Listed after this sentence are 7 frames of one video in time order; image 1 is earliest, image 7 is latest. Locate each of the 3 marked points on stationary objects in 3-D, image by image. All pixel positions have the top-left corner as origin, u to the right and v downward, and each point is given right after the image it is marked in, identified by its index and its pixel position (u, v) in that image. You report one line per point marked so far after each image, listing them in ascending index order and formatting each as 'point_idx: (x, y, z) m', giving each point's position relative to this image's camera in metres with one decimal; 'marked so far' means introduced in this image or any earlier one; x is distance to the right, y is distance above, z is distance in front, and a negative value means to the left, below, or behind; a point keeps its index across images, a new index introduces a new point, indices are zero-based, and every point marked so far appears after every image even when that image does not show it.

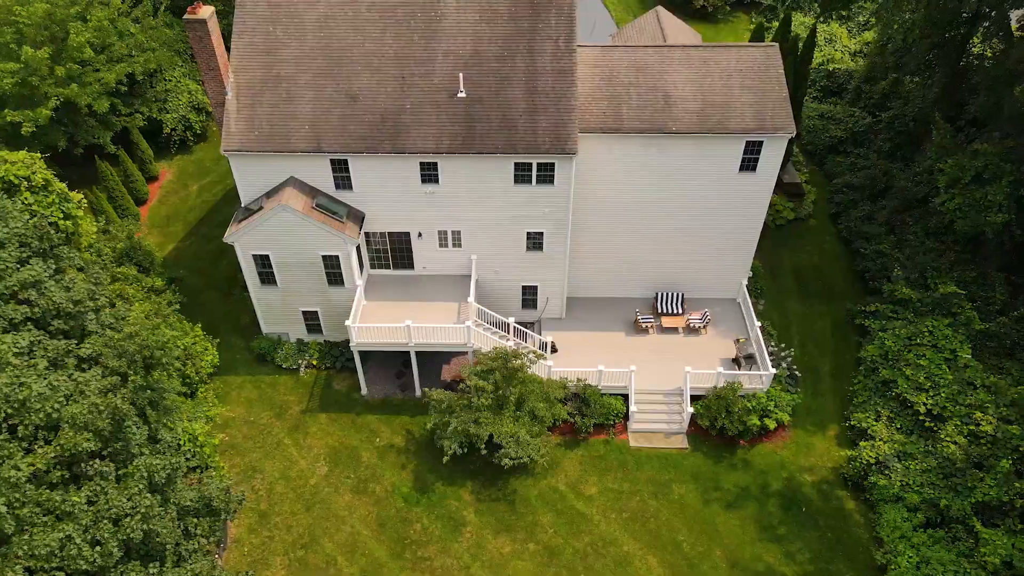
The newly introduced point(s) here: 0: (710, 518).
0: (+6.6, -7.5, +19.4) m
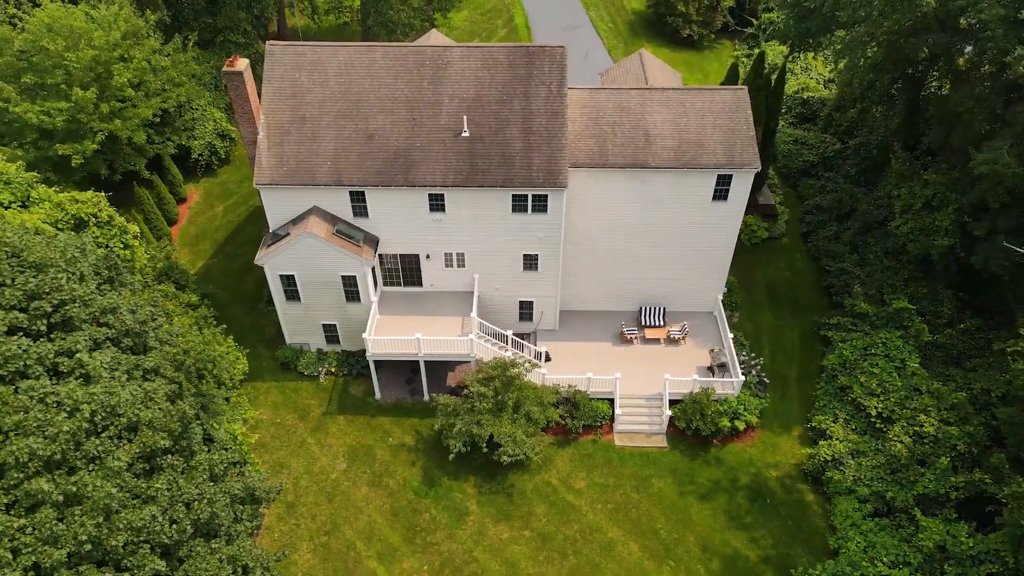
0: (+6.5, -8.2, +22.0) m
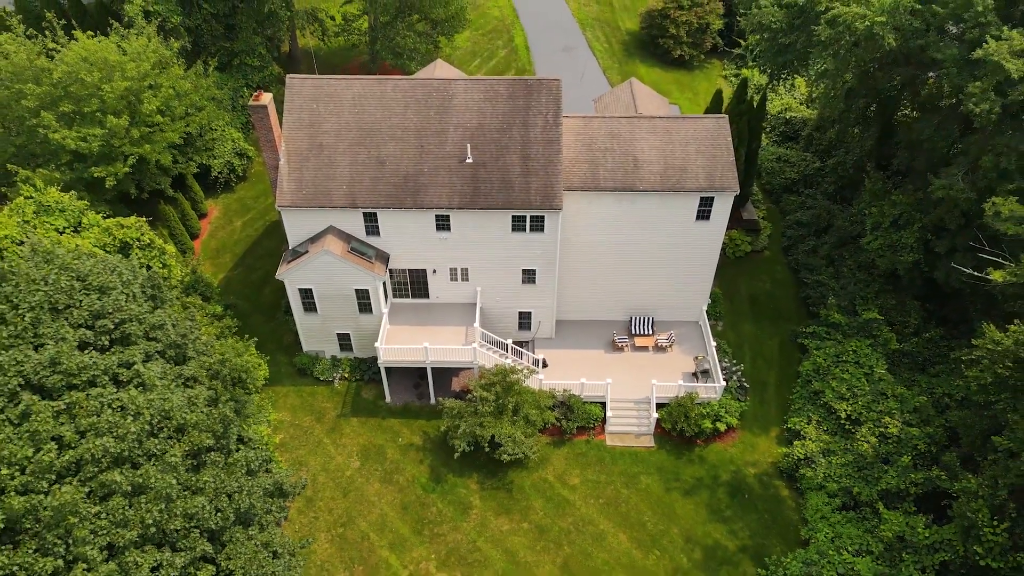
0: (+6.5, -8.7, +24.1) m
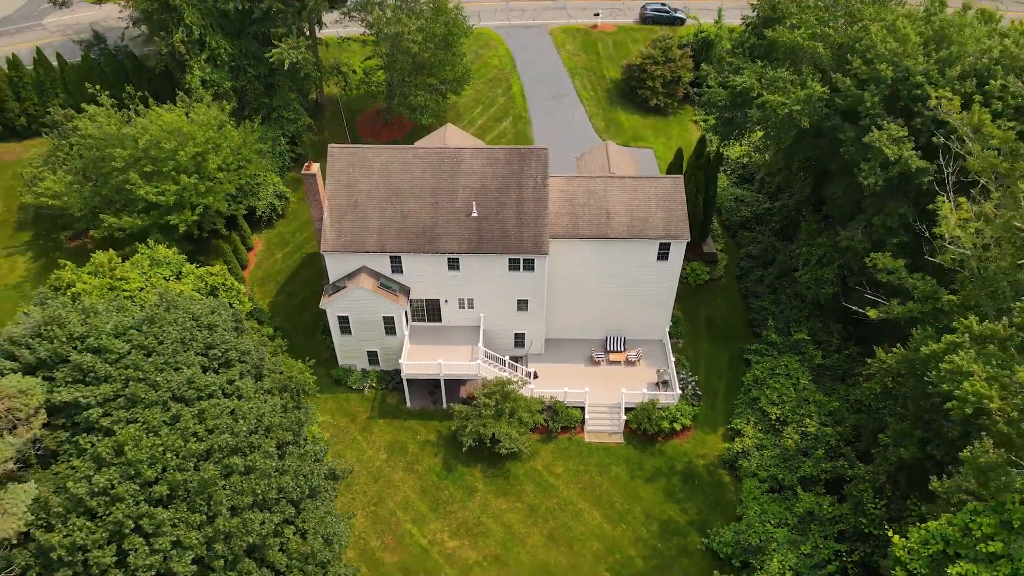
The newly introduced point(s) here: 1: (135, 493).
0: (+6.3, -10.2, +30.3) m
1: (-11.7, -6.4, +18.3) m
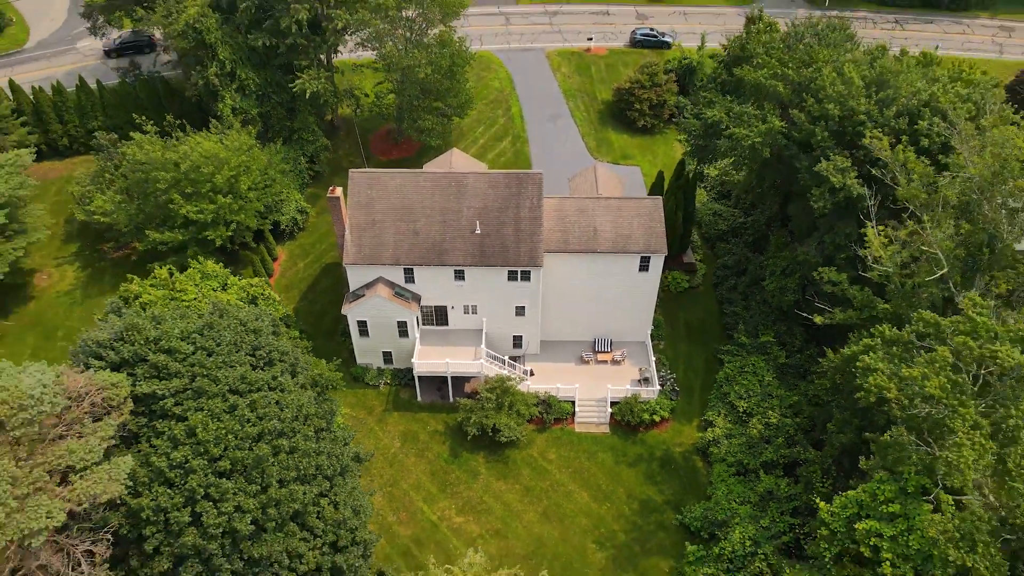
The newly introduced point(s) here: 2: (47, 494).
0: (+6.2, -10.7, +34.6) m
1: (-11.8, -6.8, +22.5) m
2: (-15.0, -6.7, +19.2) m
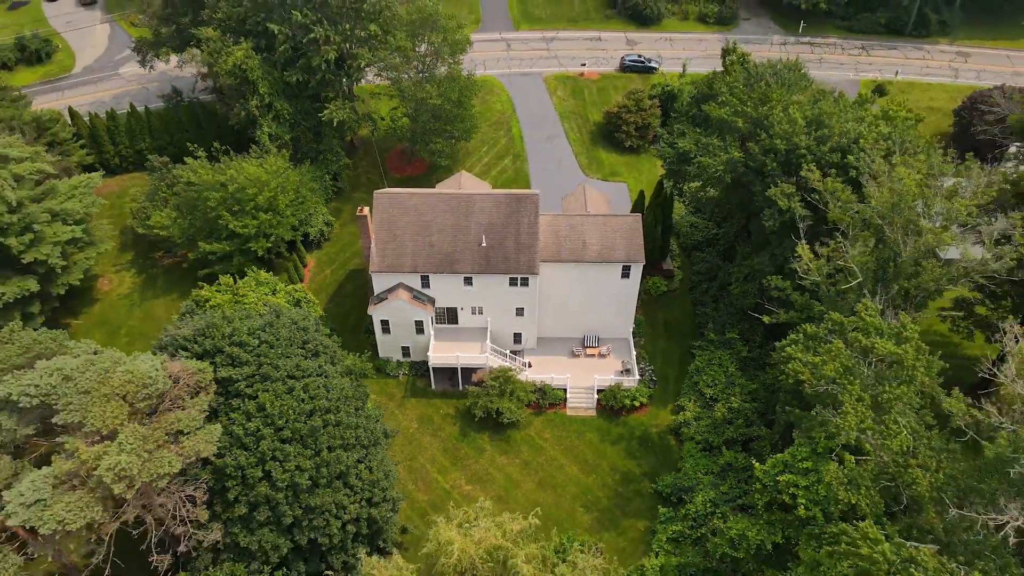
0: (+6.3, -11.0, +40.7) m
1: (-11.7, -7.2, +28.7) m
2: (-15.0, -7.0, +25.3) m
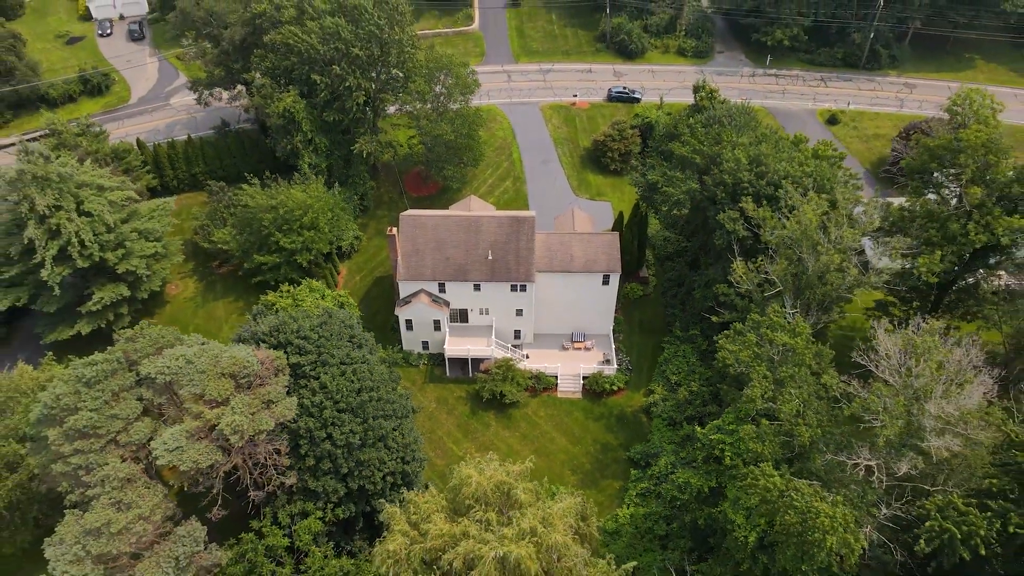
0: (+6.3, -11.4, +50.0) m
1: (-11.6, -7.6, +38.0) m
2: (-14.9, -7.5, +34.6) m
